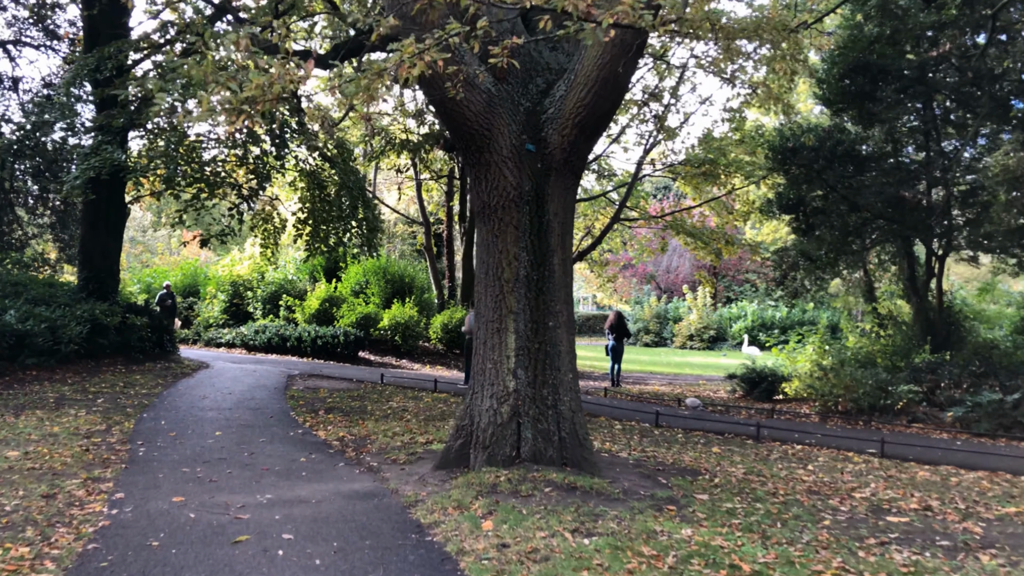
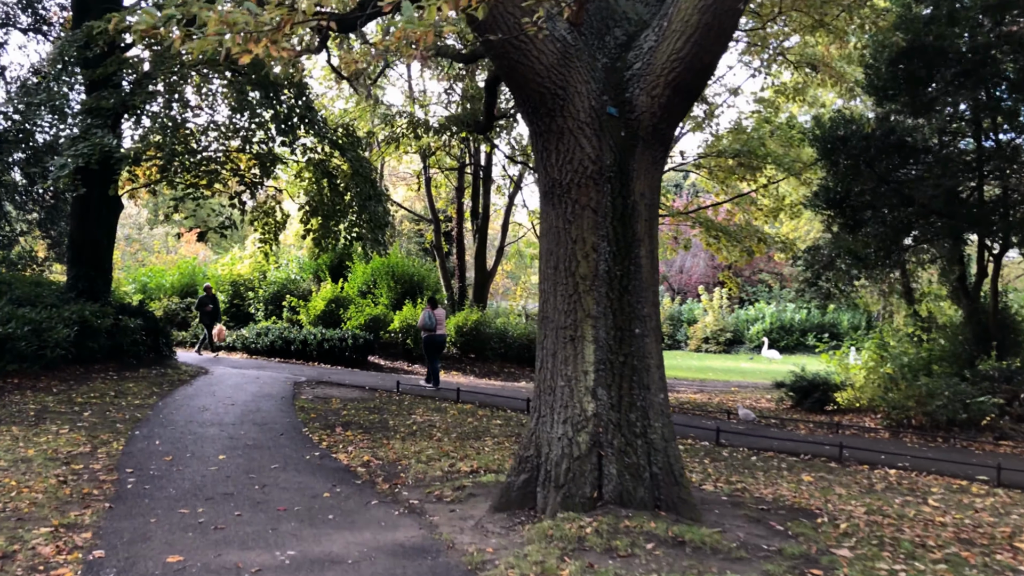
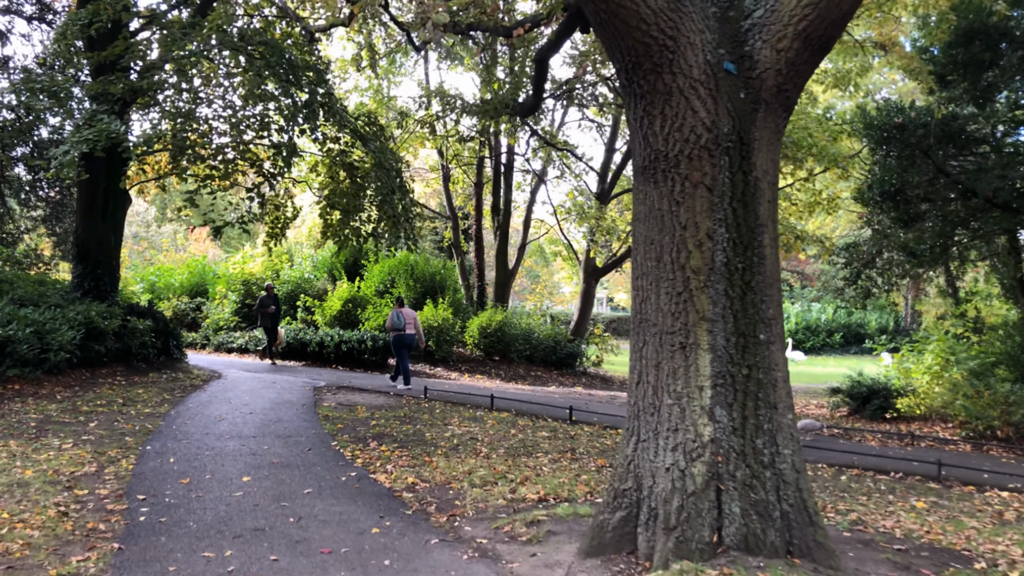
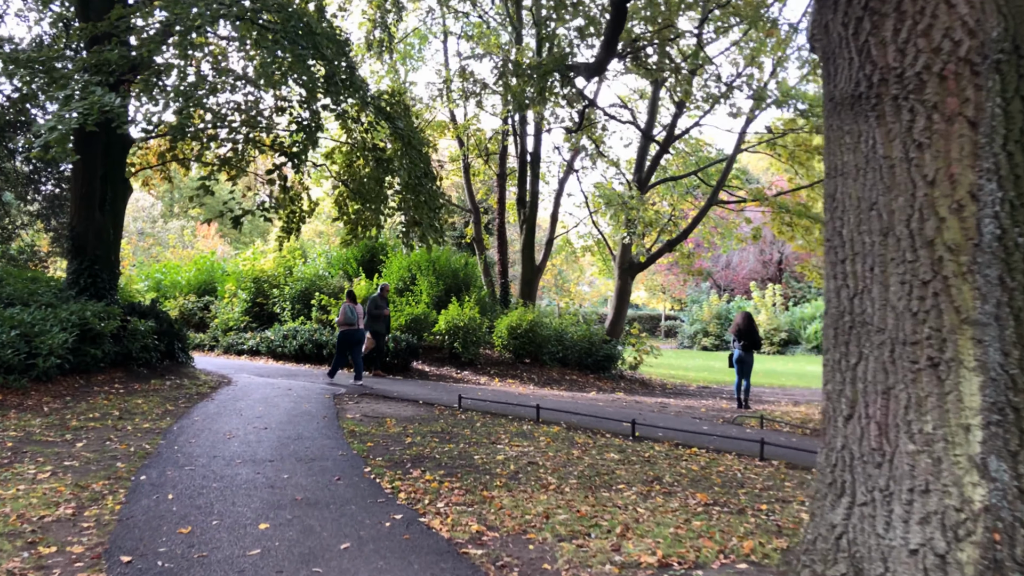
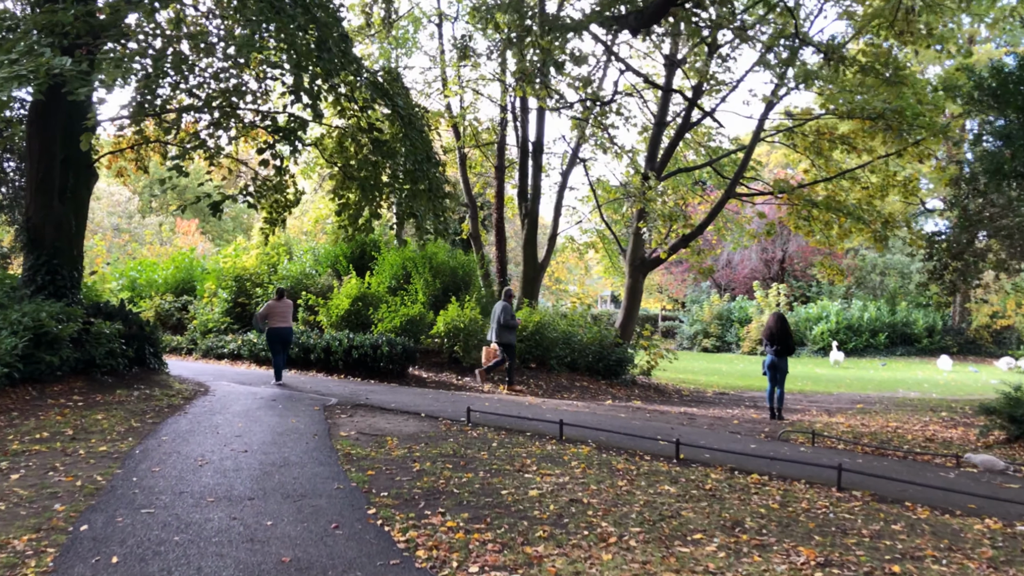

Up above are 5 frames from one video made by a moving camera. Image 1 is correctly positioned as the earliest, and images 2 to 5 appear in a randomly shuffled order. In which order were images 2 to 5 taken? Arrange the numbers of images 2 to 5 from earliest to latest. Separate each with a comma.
2, 3, 4, 5
